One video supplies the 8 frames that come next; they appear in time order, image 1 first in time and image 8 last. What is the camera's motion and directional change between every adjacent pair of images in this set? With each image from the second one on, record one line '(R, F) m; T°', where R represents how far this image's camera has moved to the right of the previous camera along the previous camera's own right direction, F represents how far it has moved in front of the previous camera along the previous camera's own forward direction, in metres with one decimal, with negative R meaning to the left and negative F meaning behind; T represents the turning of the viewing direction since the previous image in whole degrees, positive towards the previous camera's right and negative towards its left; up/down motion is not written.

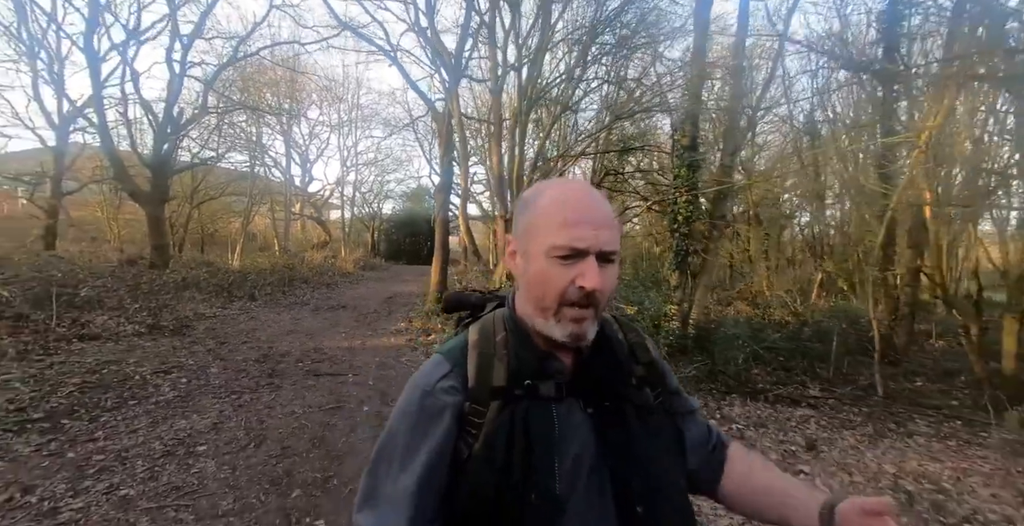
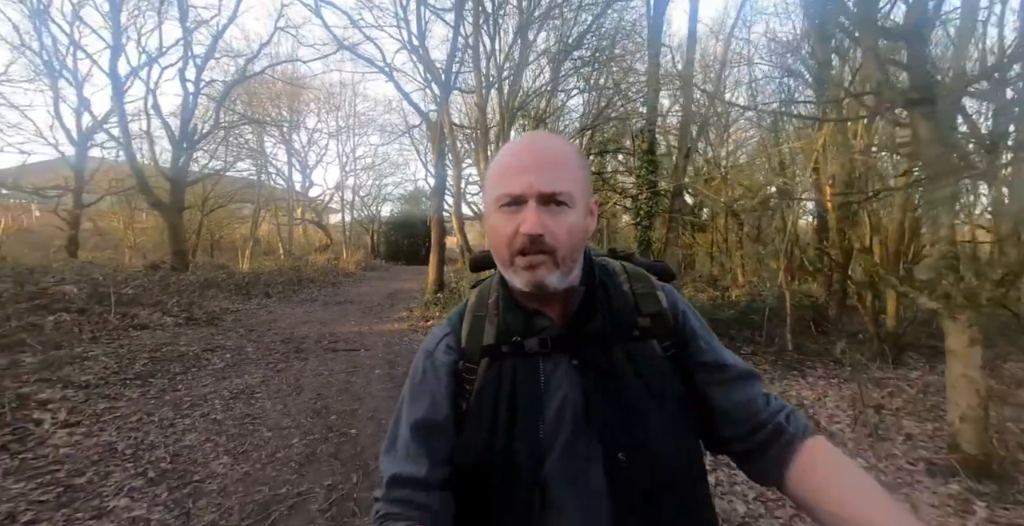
(+0.3, -1.6) m; 0°
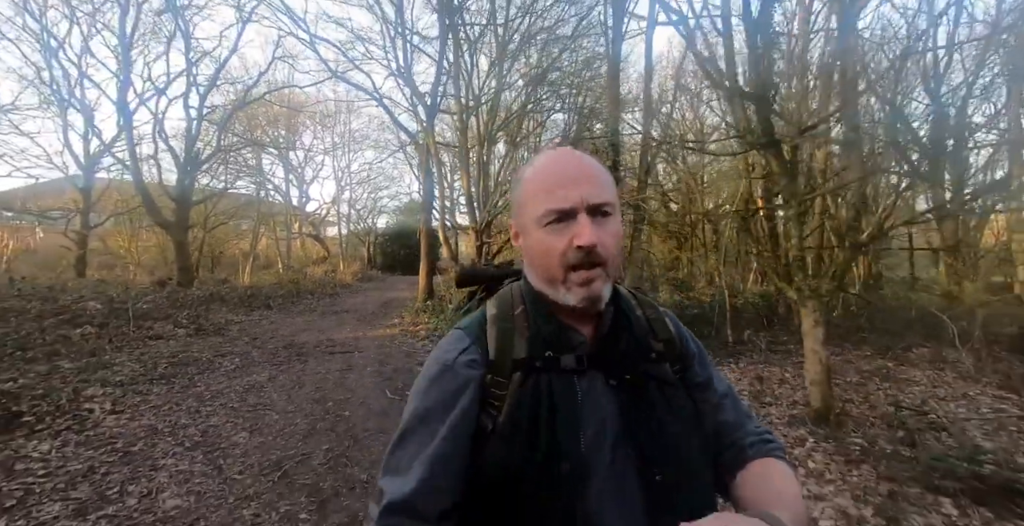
(+0.5, -1.2) m; 0°
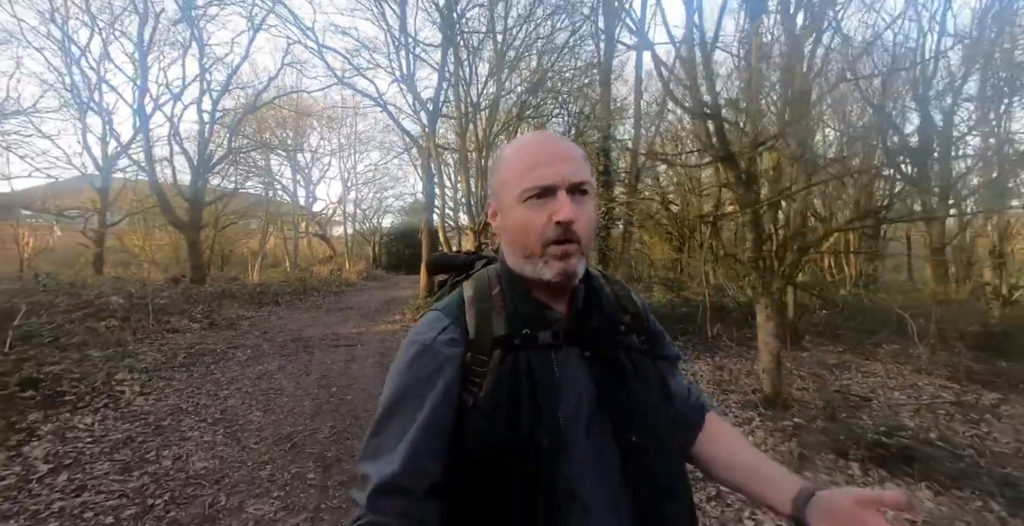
(+0.3, -0.6) m; -1°
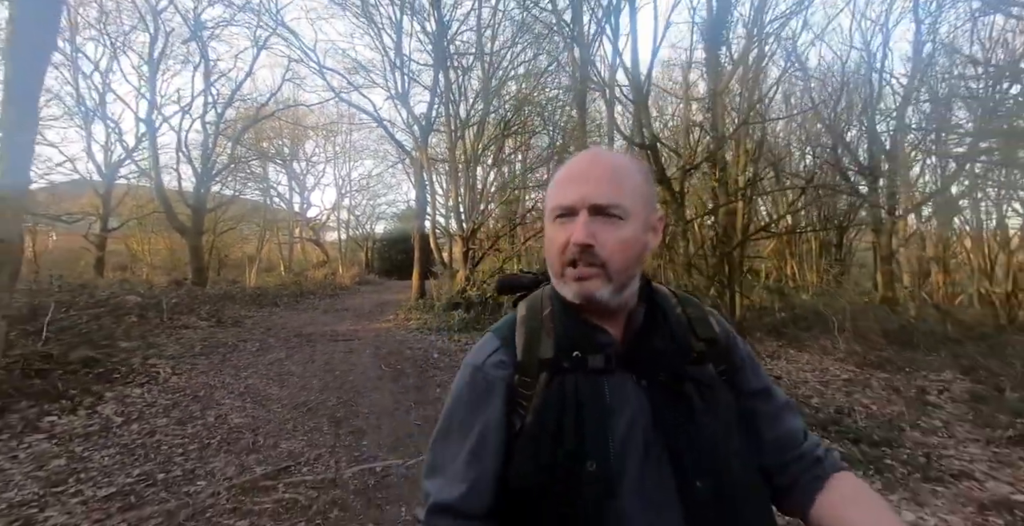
(+0.3, -1.3) m; +1°
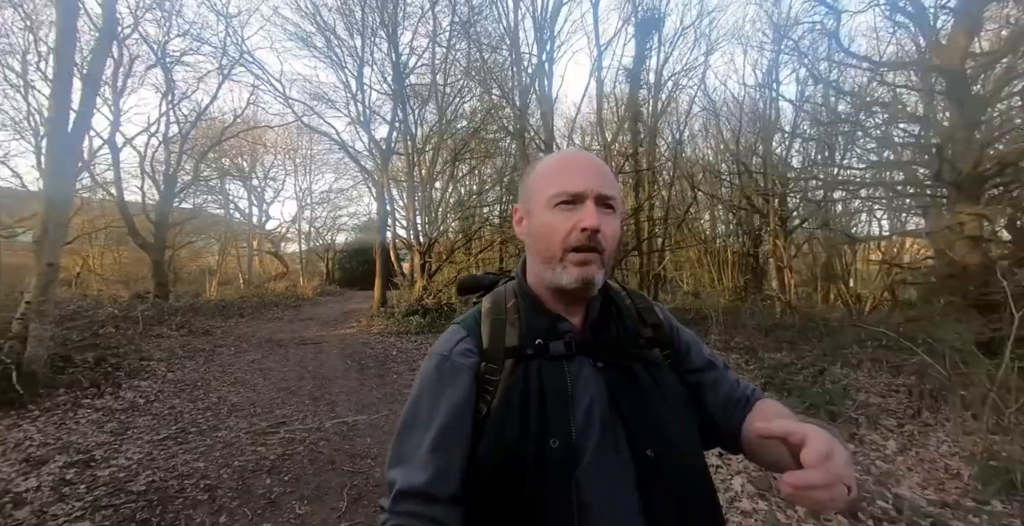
(+0.5, -2.0) m; +5°
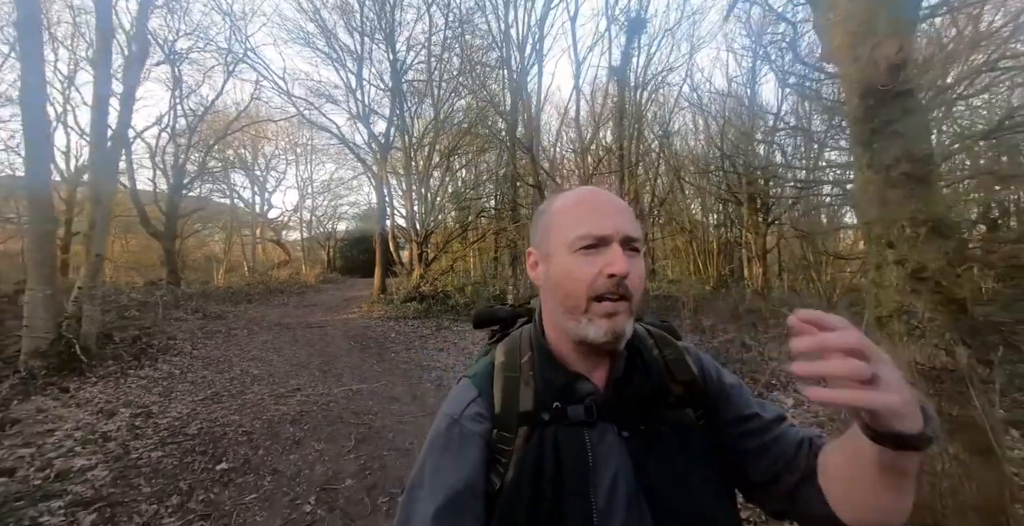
(+0.4, -1.1) m; 0°
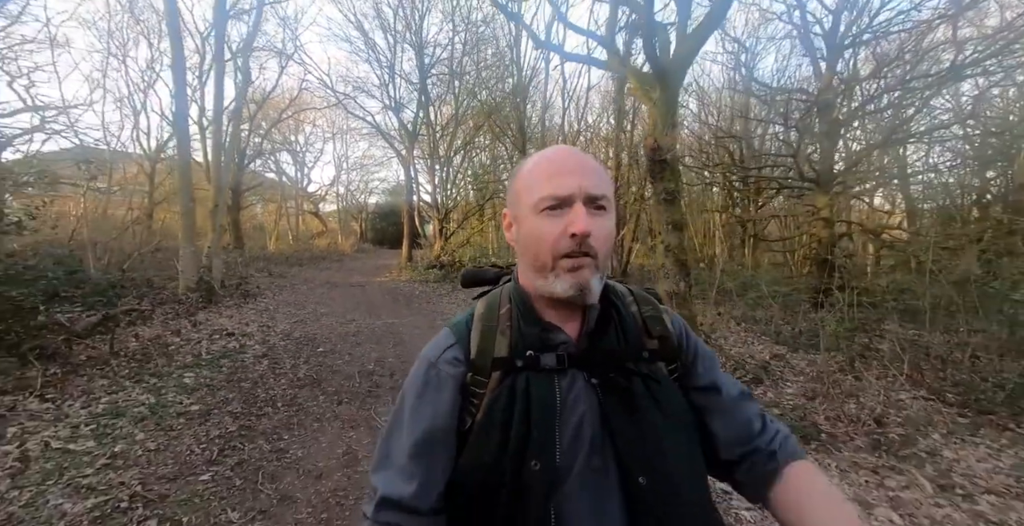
(+0.8, -3.1) m; -3°
